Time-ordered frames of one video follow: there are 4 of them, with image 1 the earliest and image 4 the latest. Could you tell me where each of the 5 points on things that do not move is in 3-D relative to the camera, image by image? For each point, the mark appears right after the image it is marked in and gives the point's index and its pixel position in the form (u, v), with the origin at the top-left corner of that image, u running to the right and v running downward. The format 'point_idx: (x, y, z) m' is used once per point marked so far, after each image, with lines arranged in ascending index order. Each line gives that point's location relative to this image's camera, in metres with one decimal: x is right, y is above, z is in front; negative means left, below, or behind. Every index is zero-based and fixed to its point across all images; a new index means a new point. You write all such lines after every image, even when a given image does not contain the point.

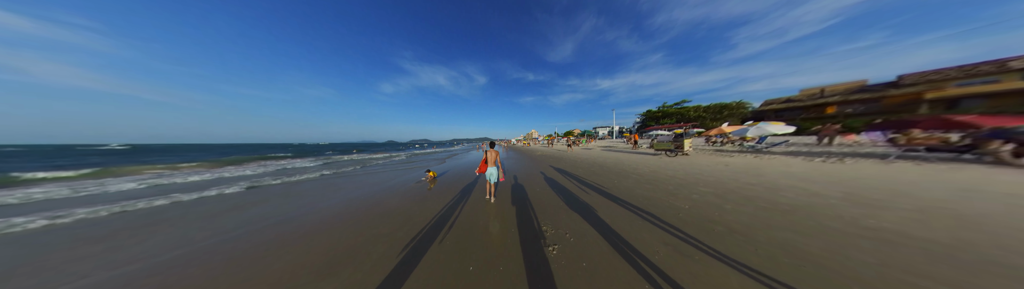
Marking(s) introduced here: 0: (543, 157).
0: (+5.7, -1.4, +16.1) m
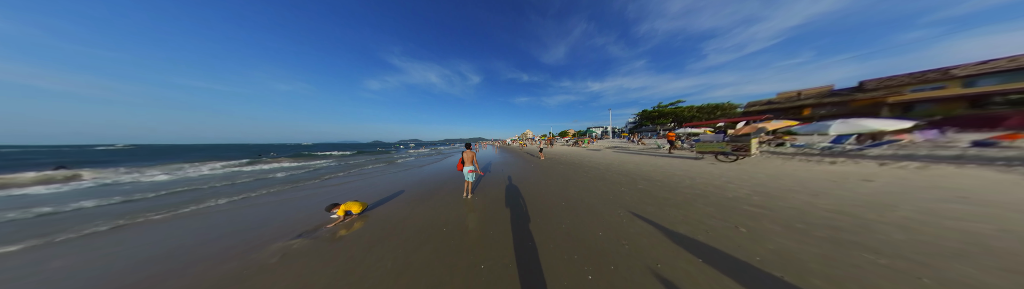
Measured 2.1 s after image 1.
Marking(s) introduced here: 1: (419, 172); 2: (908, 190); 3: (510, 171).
0: (+5.0, -1.5, +14.7) m
1: (-8.7, -3.1, +11.5) m
2: (+5.9, -0.7, +1.7) m
3: (-0.1, -2.4, +11.4) m
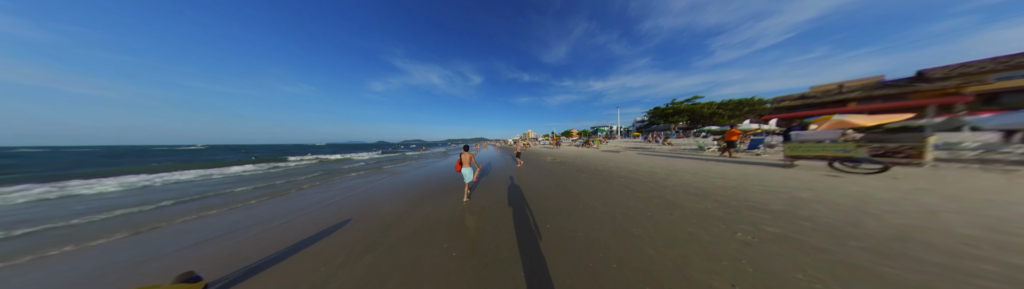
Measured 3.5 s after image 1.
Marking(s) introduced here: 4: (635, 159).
0: (+5.5, -1.5, +13.4) m
1: (-8.3, -3.2, +10.5) m
2: (+6.0, -0.7, +0.4) m
3: (+0.2, -2.5, +10.2) m
4: (+8.8, -1.1, +7.9) m
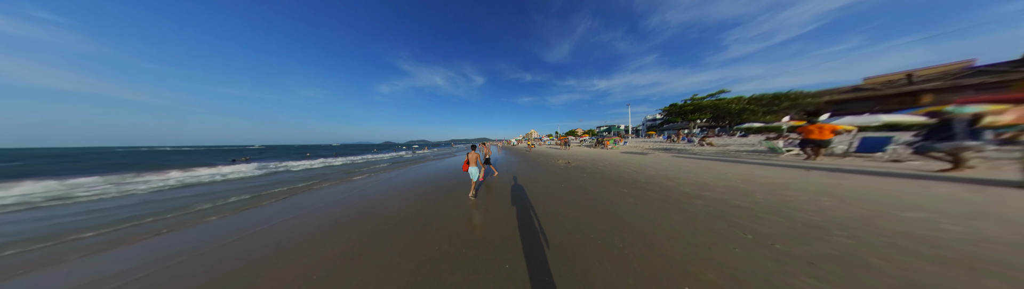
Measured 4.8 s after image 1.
0: (+6.0, -1.5, +12.1) m
1: (-7.8, -3.3, +9.7) m
2: (+6.1, -0.8, -0.9) m
3: (+0.7, -2.5, +9.1) m
4: (+9.1, -1.1, +6.5) m
